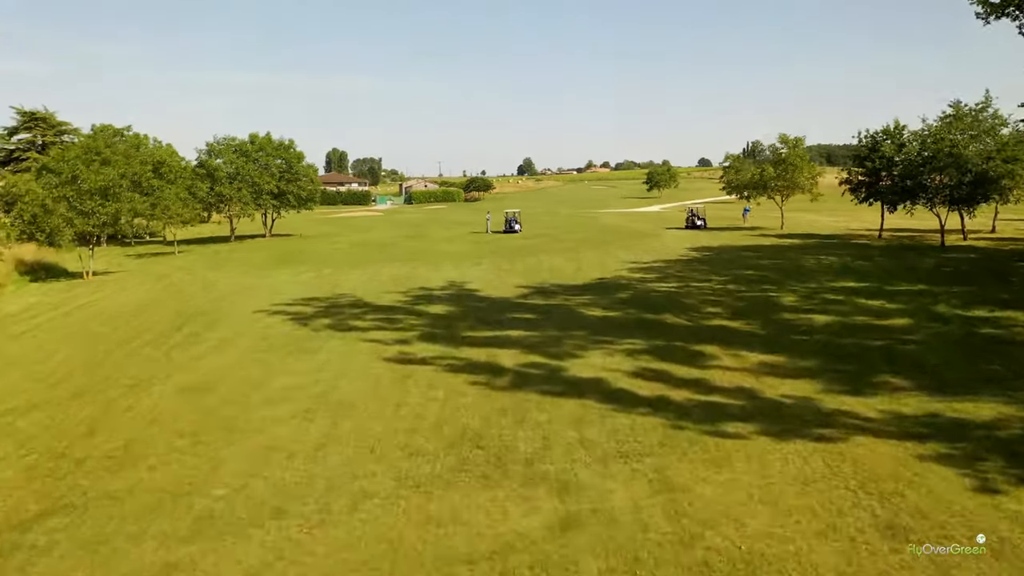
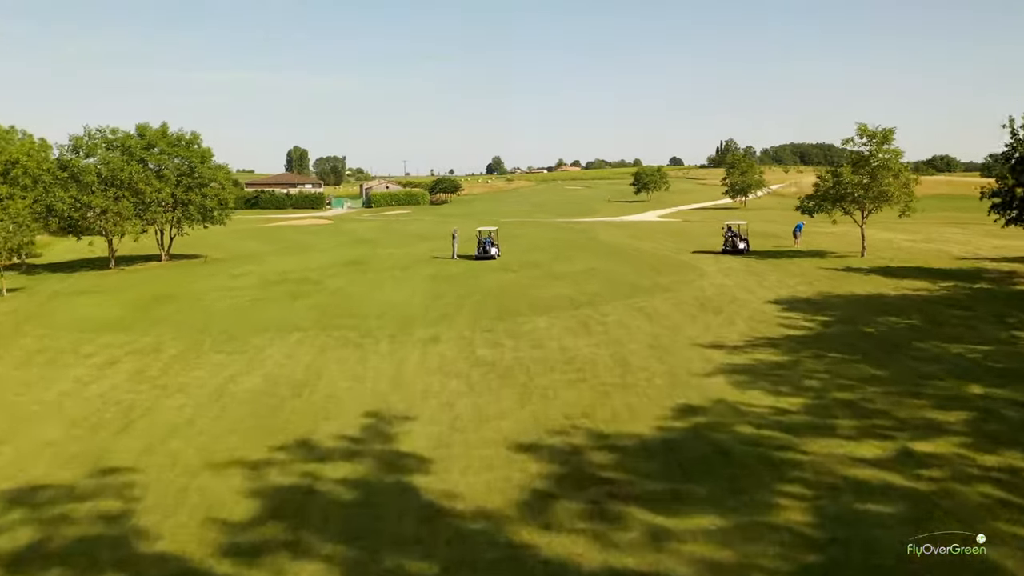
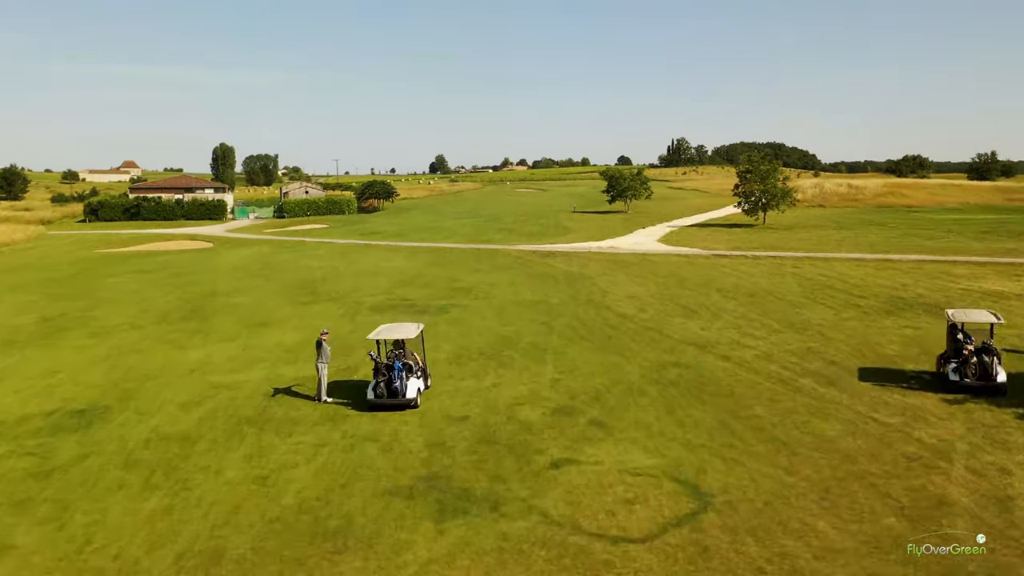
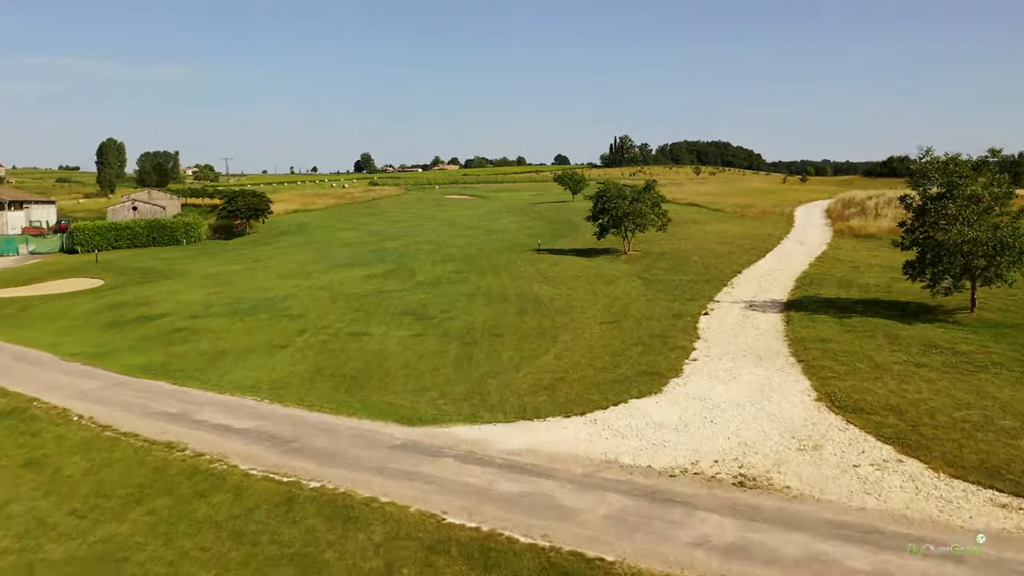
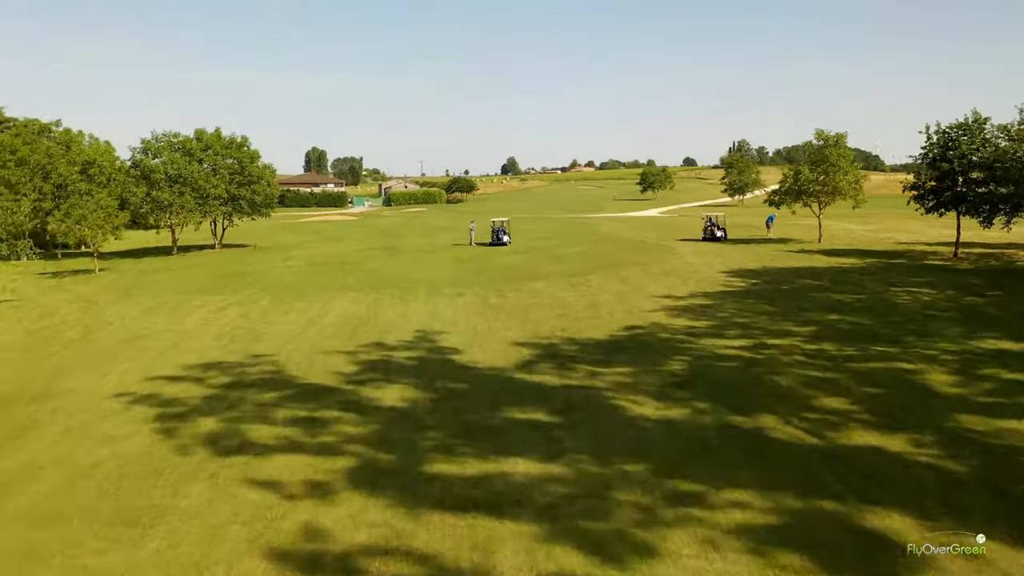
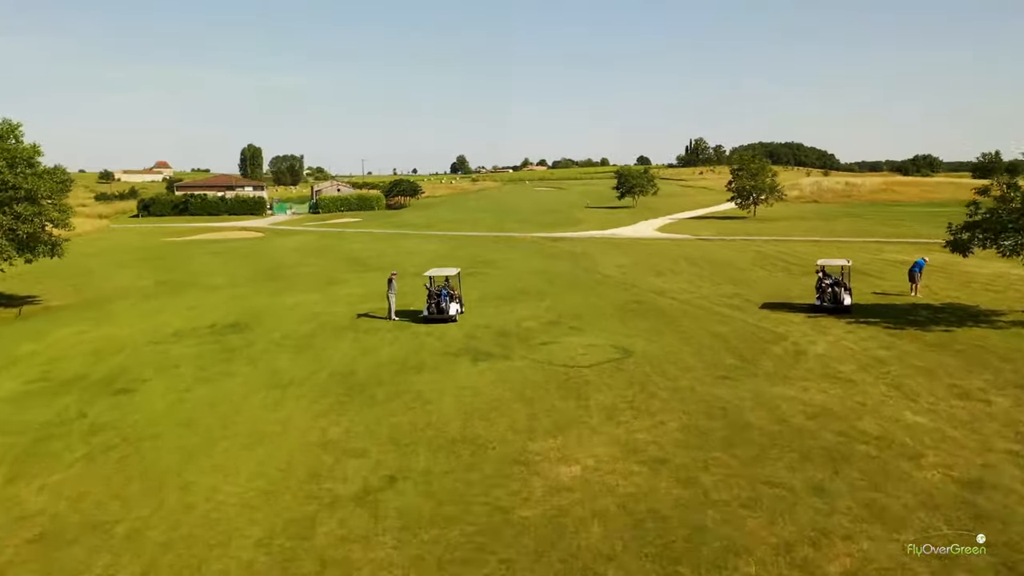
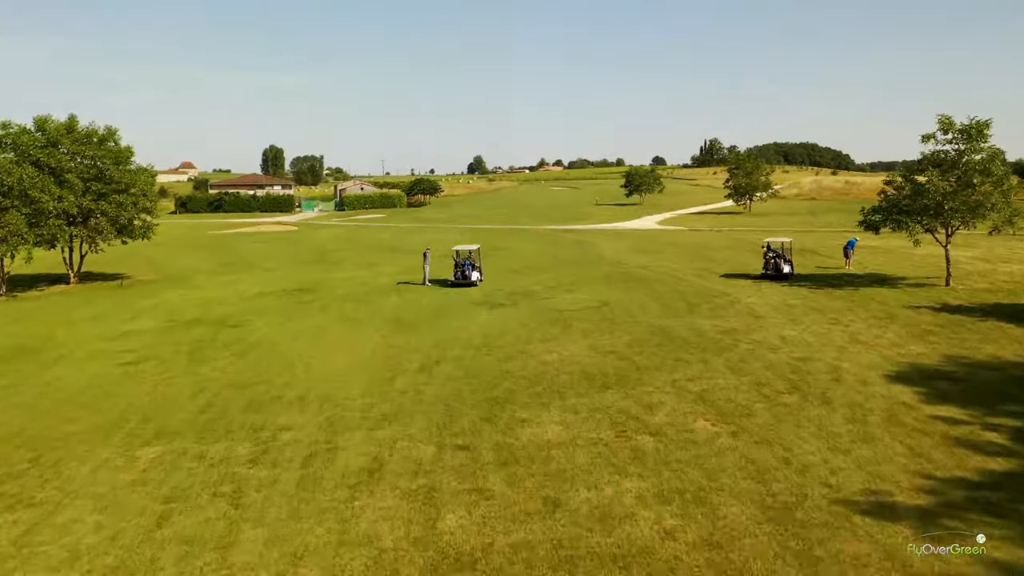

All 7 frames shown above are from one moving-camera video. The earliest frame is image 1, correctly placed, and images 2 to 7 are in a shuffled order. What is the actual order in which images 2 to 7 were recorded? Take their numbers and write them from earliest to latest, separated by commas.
5, 2, 7, 6, 3, 4
